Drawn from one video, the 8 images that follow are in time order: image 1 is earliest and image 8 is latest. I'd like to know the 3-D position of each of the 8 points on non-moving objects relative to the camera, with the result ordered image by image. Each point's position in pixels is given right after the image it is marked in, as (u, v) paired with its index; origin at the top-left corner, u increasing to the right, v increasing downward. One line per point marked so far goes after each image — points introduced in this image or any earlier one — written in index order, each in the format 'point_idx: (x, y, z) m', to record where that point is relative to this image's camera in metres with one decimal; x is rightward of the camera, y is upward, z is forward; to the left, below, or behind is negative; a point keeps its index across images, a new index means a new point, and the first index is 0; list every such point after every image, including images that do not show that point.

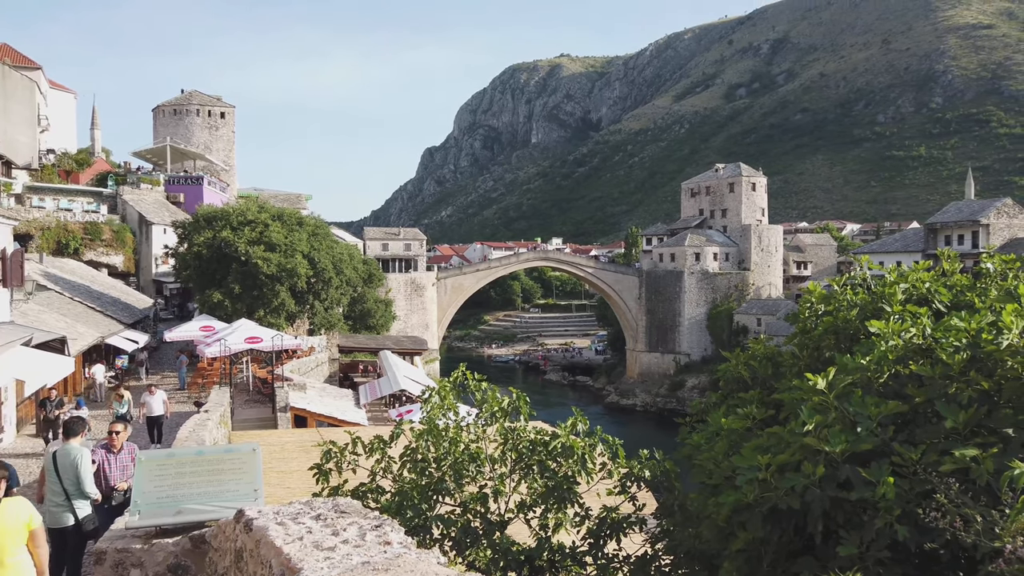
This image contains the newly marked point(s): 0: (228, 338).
0: (-6.1, -1.1, +16.4) m
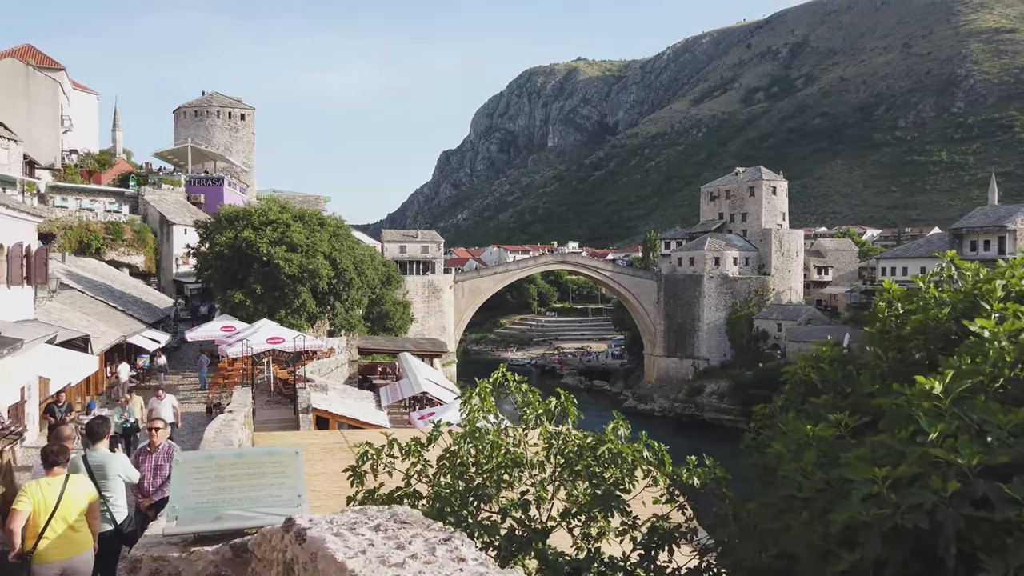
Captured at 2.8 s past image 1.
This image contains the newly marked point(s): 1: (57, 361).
0: (-5.6, -1.1, +16.3) m
1: (-5.5, -0.9, +9.3) m
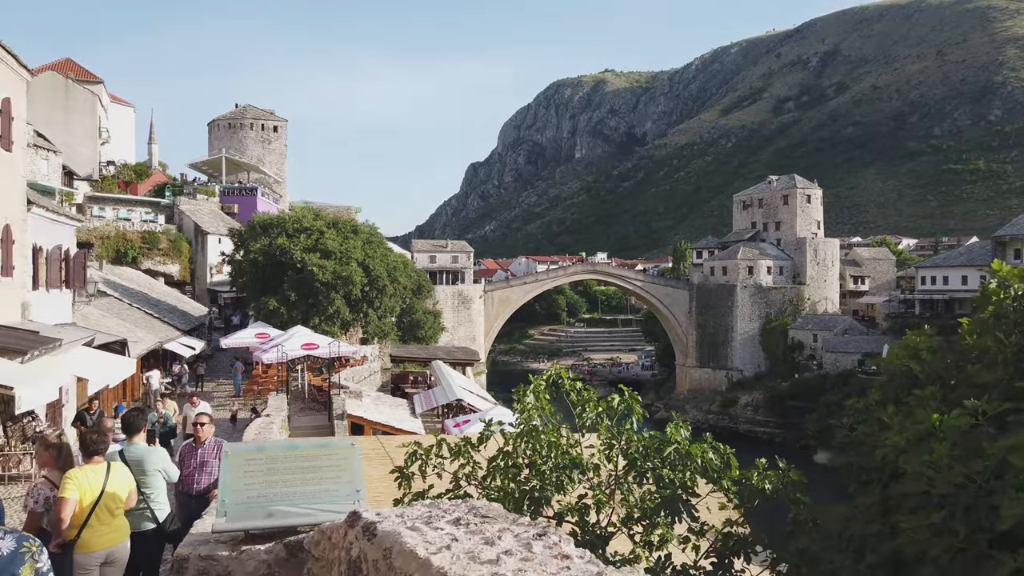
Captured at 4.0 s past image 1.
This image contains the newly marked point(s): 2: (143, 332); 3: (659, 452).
0: (-4.8, -1.2, +16.1) m
1: (-5.0, -0.9, +9.2) m
2: (-7.8, -0.9, +16.1) m
3: (+0.9, -1.0, +4.8) m
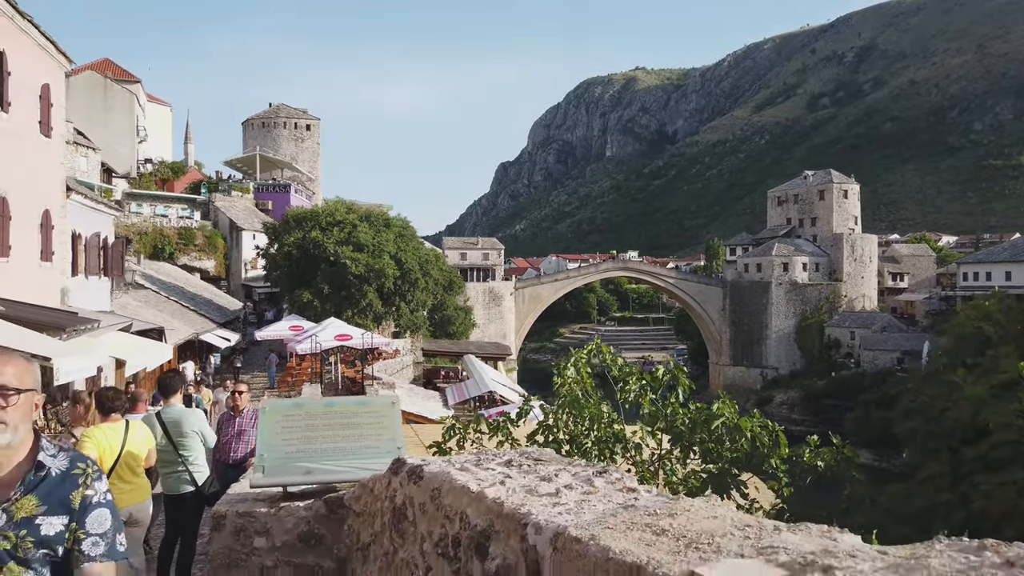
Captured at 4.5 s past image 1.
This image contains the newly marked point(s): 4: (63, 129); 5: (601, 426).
0: (-4.1, -1.0, +16.2) m
1: (-4.5, -0.7, +9.2) m
2: (-7.1, -0.7, +16.2) m
3: (+1.2, -0.8, +4.6) m
4: (-6.2, +2.2, +10.5) m
5: (+0.6, -0.9, +4.8) m
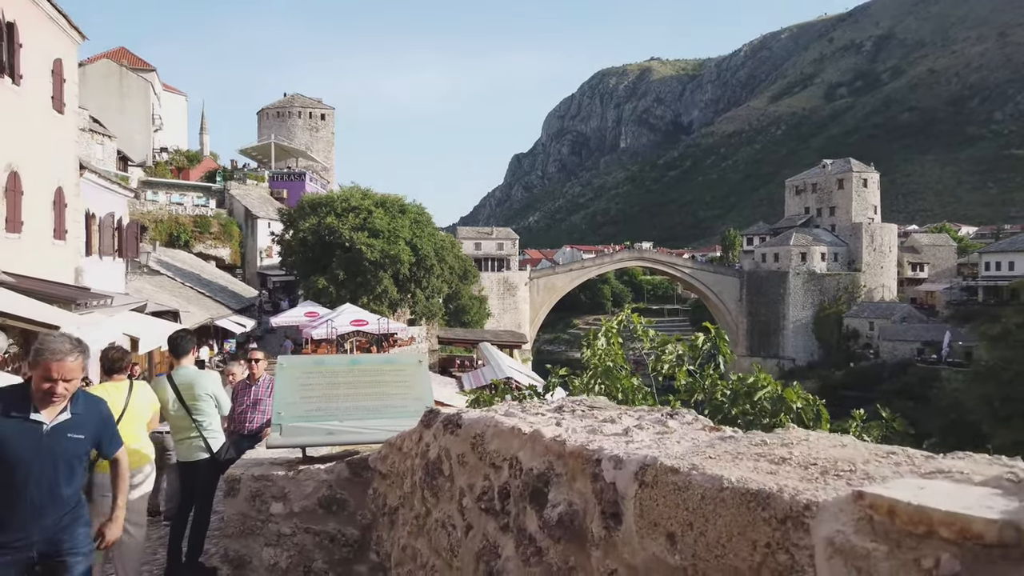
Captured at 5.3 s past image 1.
0: (-3.7, -0.7, +16.0) m
1: (-4.3, -0.5, +9.1) m
2: (-6.7, -0.4, +16.1) m
3: (+1.3, -0.6, +4.4) m
4: (-5.9, +2.5, +10.4) m
5: (+0.7, -0.7, +4.6) m
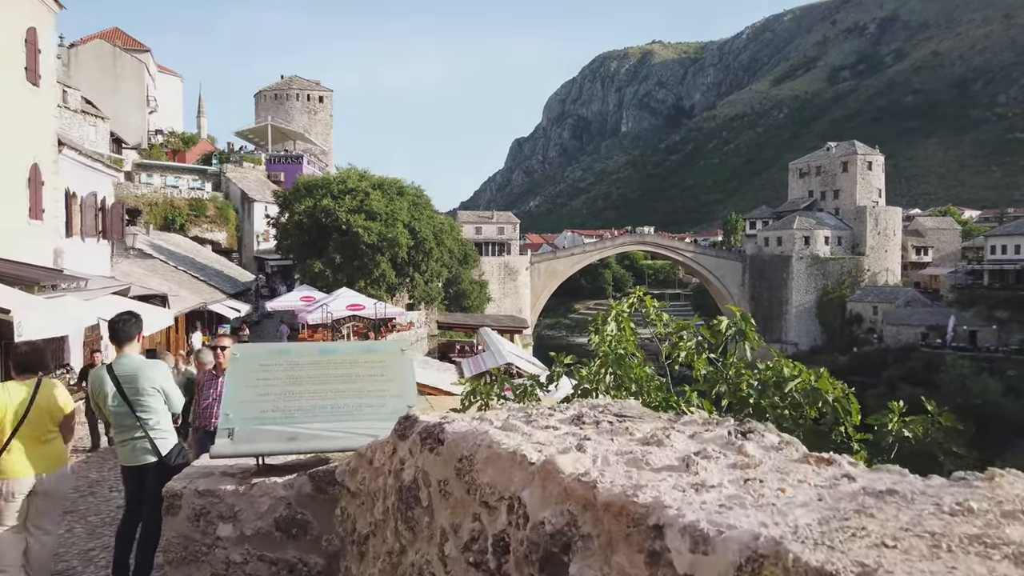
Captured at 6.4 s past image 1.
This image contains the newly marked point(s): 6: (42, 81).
0: (-3.7, -0.3, +15.5) m
1: (-4.3, -0.3, +8.6) m
2: (-6.7, -0.1, +15.7) m
3: (+1.3, -0.5, +3.9) m
4: (-5.9, +2.7, +9.8) m
5: (+0.7, -0.5, +4.1) m
6: (-5.8, +2.6, +9.5) m
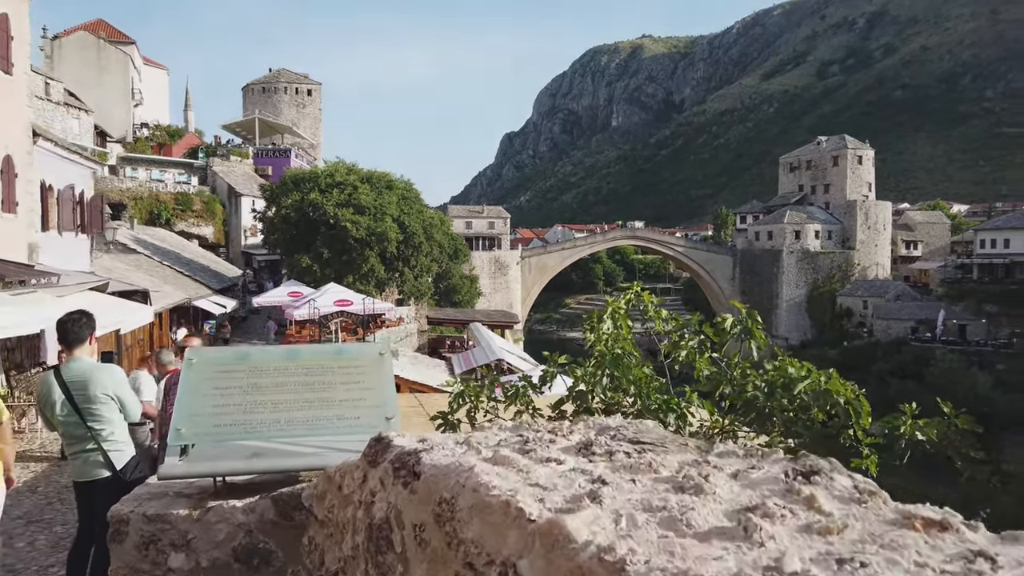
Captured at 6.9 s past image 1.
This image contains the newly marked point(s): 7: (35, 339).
0: (-3.9, -0.2, +15.2) m
1: (-4.4, -0.2, +8.3) m
2: (-6.9, 0.0, +15.3) m
3: (+1.3, -0.5, +3.7) m
4: (-6.0, +2.7, +9.5) m
5: (+0.7, -0.5, +3.9) m
6: (-6.0, +2.6, +9.1) m
7: (-5.1, -0.6, +8.1) m
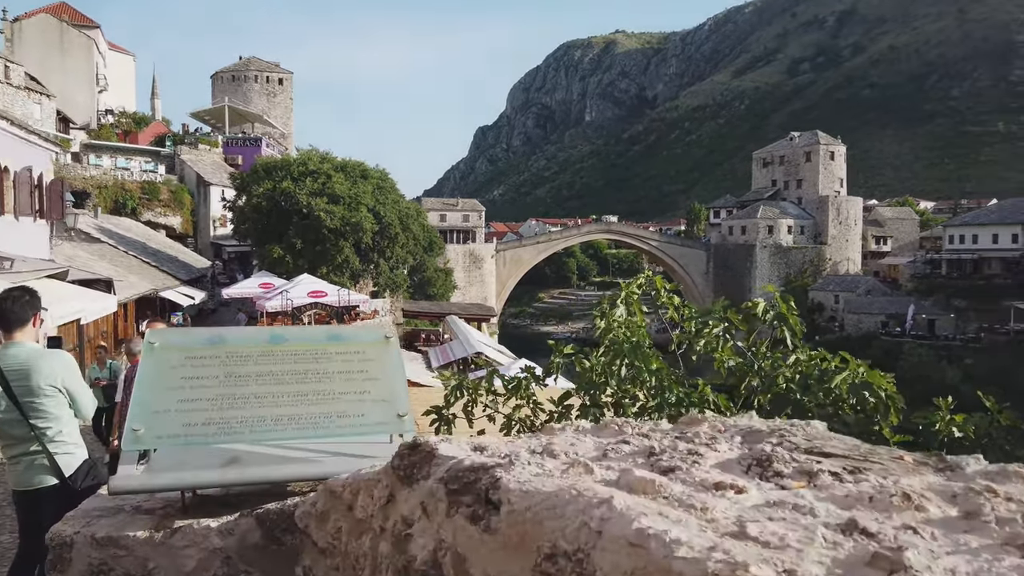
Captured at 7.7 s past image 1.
0: (-4.3, 0.0, +14.7) m
1: (-4.5, -0.1, +7.8) m
2: (-7.3, +0.2, +14.7) m
3: (+1.3, -0.4, +3.4) m
4: (-6.2, +2.9, +8.9) m
5: (+0.7, -0.4, +3.5) m
6: (-6.1, +2.8, +8.5) m
7: (-5.2, -0.4, +7.6) m
